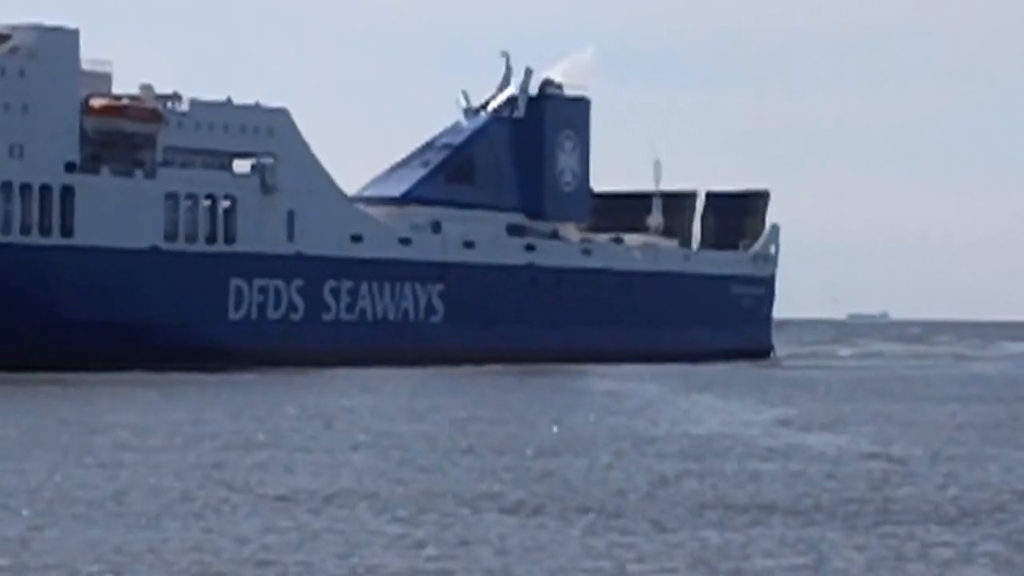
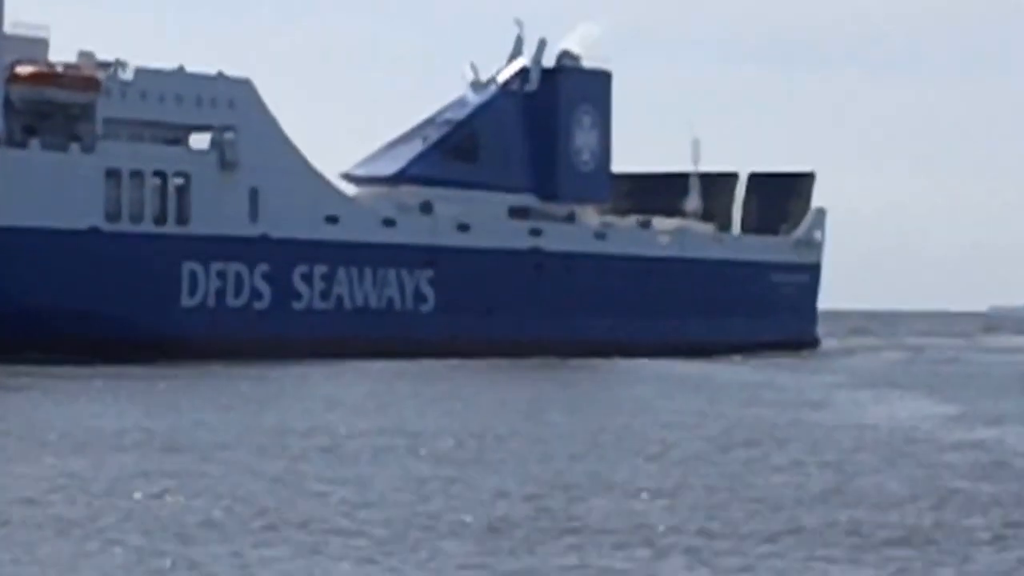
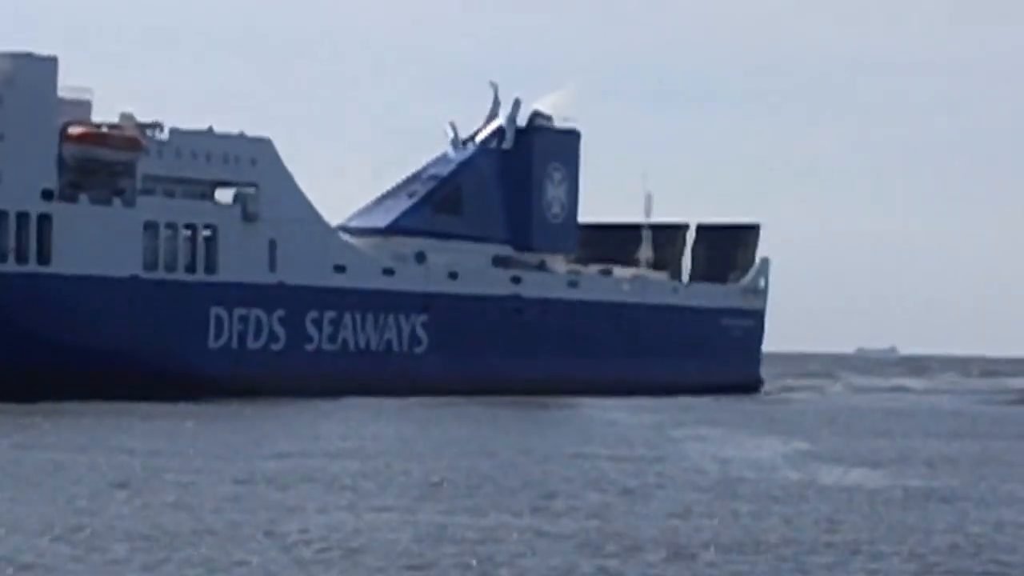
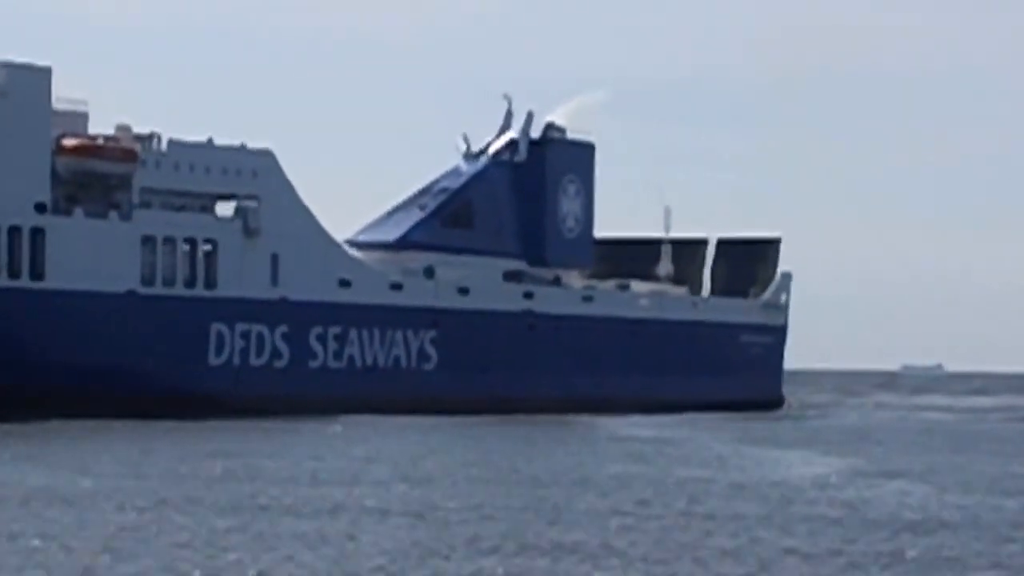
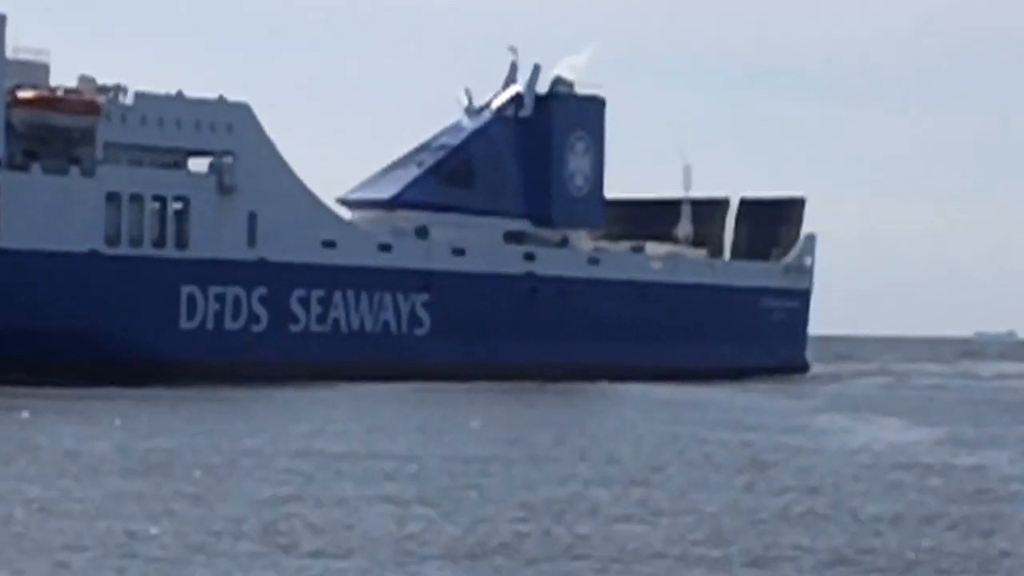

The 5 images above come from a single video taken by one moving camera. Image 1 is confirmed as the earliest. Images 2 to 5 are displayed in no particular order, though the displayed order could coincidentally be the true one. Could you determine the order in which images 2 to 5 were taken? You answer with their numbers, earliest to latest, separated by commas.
3, 4, 5, 2
